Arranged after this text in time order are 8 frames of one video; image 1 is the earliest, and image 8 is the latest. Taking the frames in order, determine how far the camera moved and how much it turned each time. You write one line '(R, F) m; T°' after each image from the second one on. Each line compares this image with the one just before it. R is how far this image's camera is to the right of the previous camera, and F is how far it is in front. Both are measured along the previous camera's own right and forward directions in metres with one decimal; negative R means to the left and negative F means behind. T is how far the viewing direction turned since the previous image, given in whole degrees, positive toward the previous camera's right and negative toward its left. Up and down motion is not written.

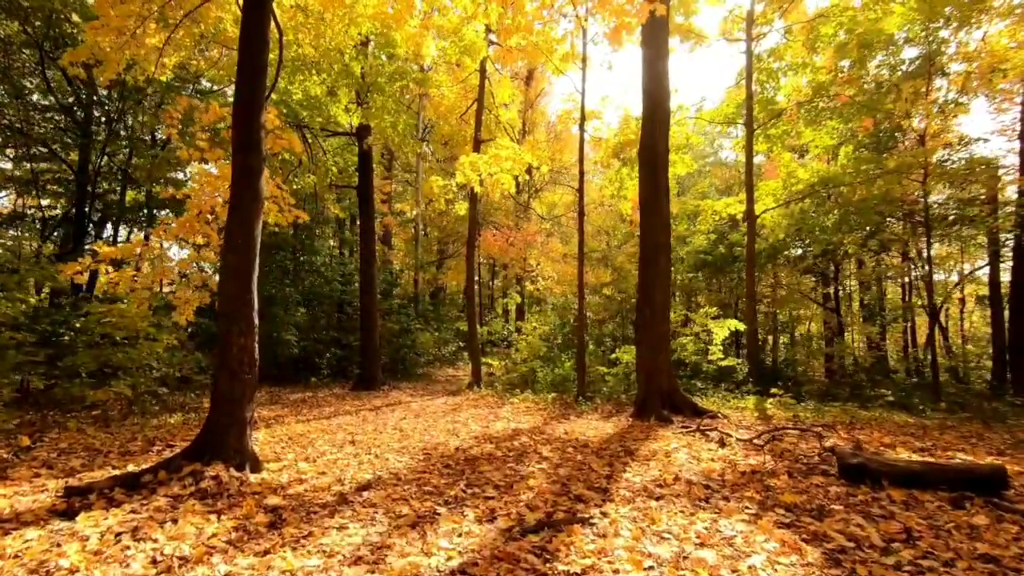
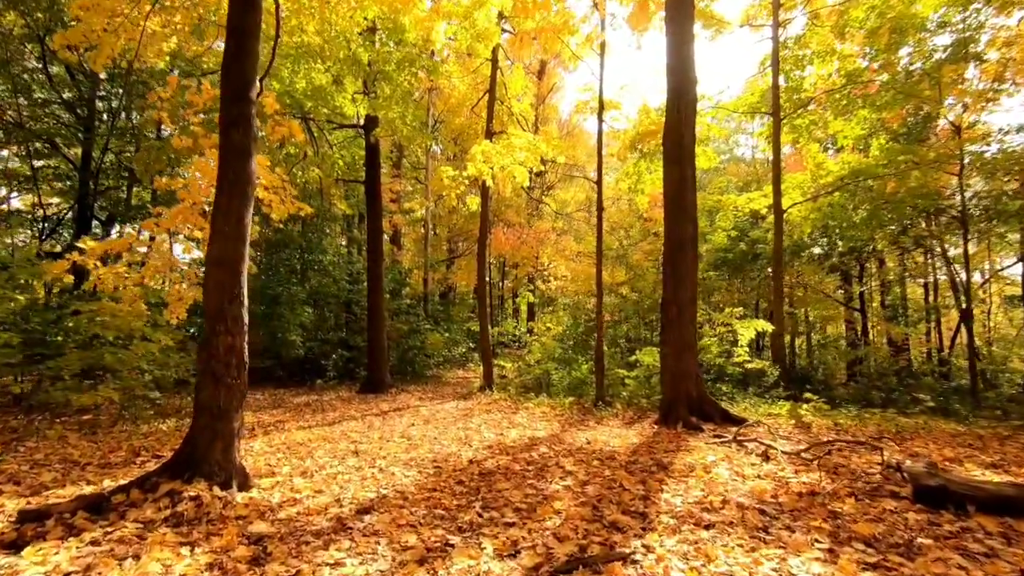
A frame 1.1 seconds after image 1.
(-0.1, +0.5) m; -1°
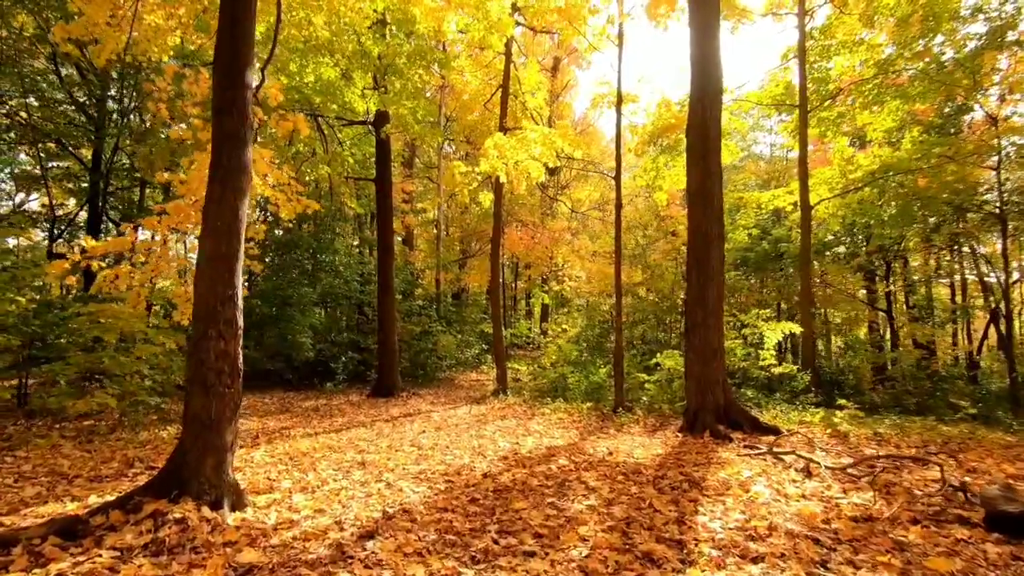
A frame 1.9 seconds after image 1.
(0.0, +0.4) m; -1°
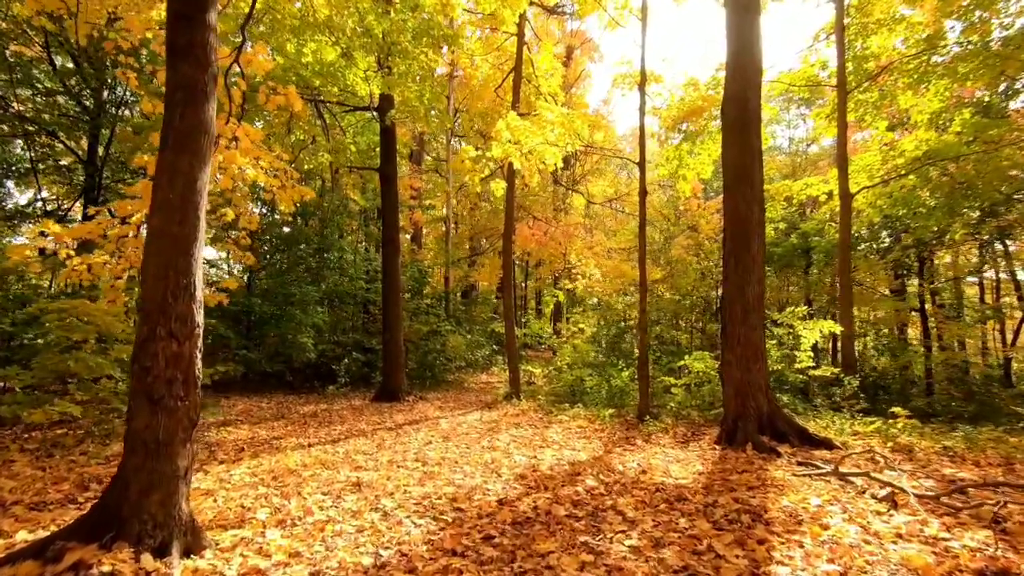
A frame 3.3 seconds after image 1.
(-0.1, +0.8) m; -1°
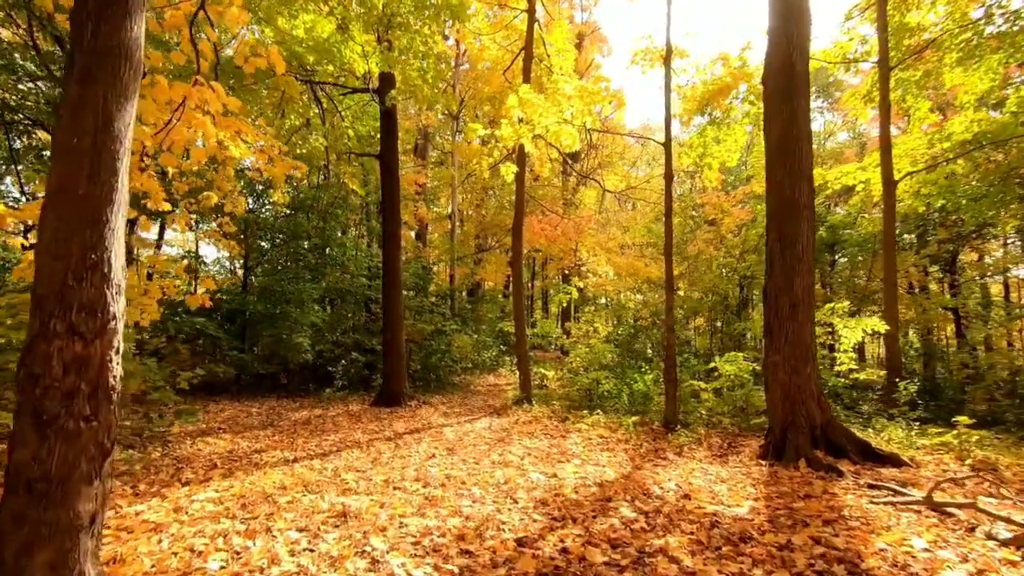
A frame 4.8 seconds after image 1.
(-0.1, +0.8) m; -1°
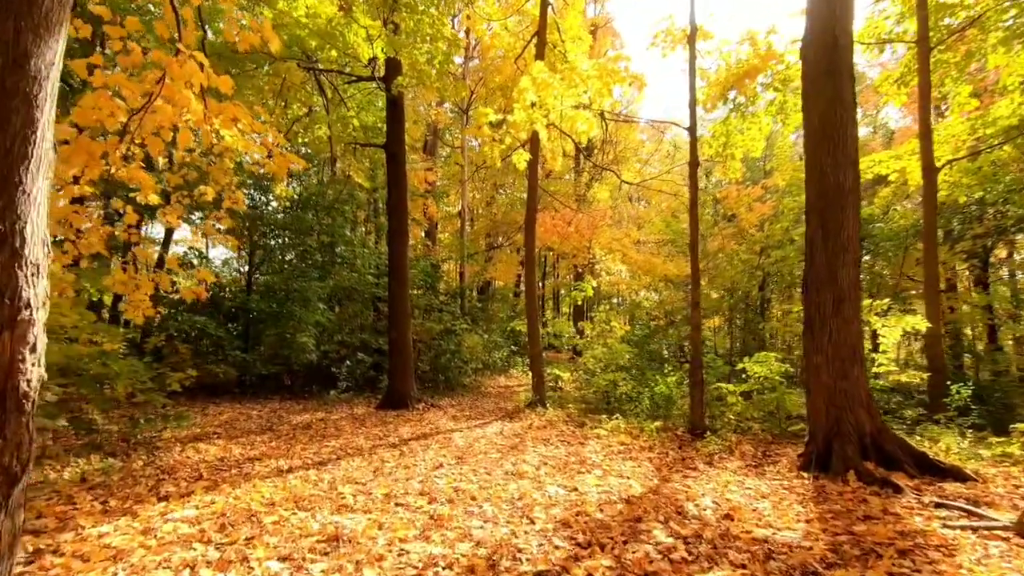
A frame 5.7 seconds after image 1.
(0.0, +0.5) m; -1°
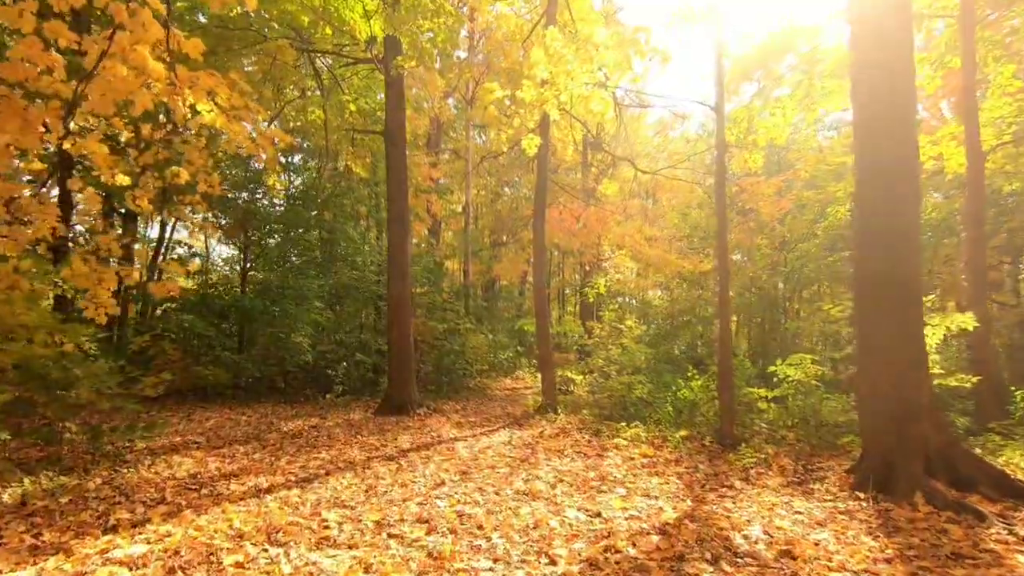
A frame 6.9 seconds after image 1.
(-0.1, +0.6) m; 0°
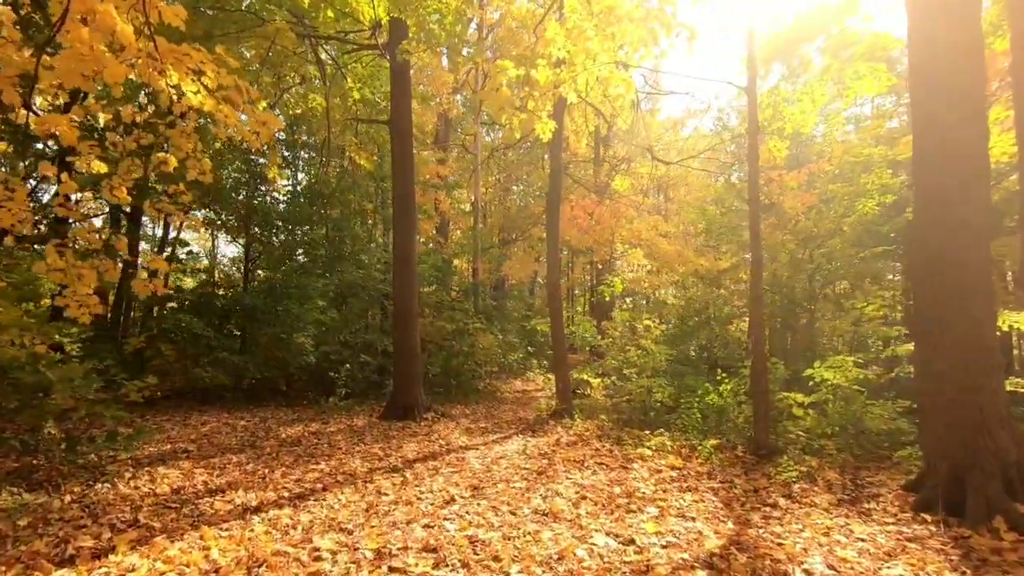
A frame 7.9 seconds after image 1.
(-0.1, +0.5) m; -1°
